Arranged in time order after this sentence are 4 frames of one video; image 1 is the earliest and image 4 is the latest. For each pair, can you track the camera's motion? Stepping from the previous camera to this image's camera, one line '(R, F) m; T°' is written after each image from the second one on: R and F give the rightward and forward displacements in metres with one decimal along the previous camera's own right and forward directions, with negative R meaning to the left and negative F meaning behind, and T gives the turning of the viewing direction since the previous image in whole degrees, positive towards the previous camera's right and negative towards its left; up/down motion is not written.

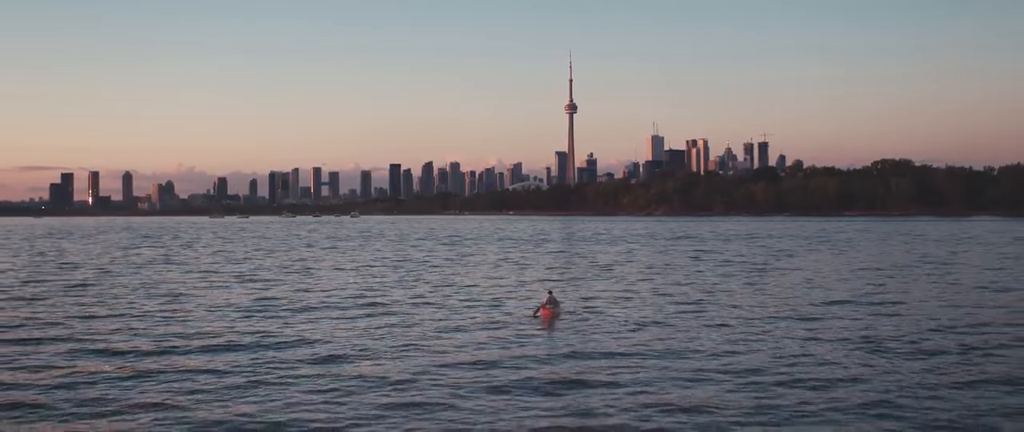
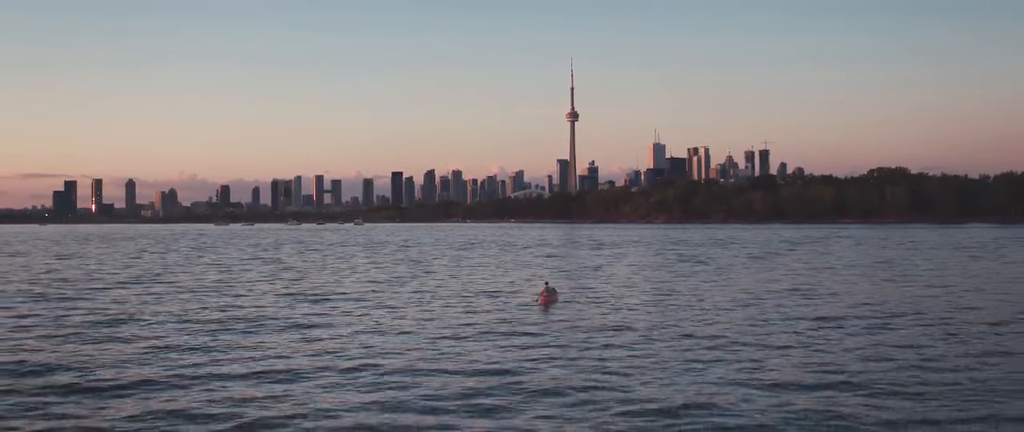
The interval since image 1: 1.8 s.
(0.0, -2.3) m; 0°
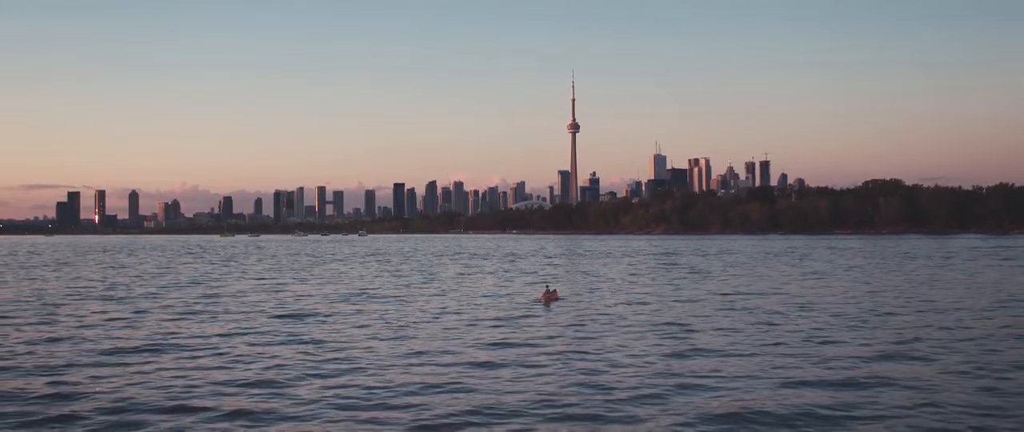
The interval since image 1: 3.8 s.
(0.0, -2.9) m; 0°
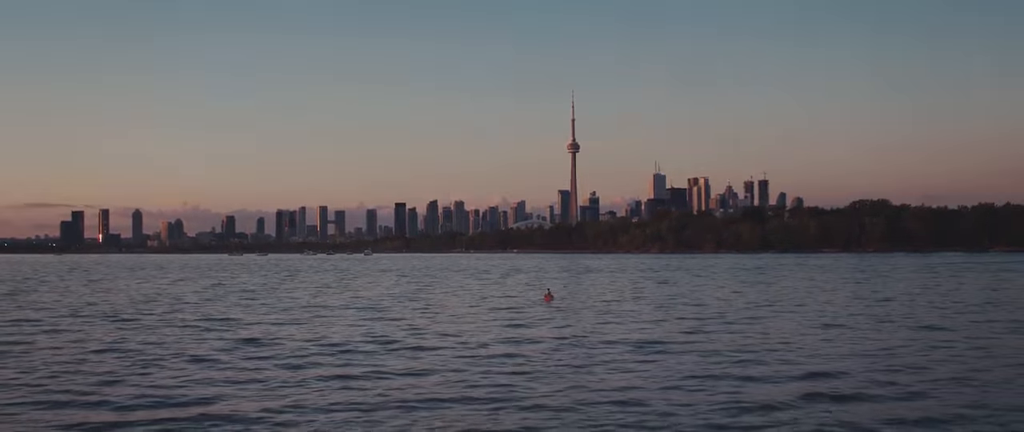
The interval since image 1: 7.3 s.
(-0.2, -6.0) m; 0°
